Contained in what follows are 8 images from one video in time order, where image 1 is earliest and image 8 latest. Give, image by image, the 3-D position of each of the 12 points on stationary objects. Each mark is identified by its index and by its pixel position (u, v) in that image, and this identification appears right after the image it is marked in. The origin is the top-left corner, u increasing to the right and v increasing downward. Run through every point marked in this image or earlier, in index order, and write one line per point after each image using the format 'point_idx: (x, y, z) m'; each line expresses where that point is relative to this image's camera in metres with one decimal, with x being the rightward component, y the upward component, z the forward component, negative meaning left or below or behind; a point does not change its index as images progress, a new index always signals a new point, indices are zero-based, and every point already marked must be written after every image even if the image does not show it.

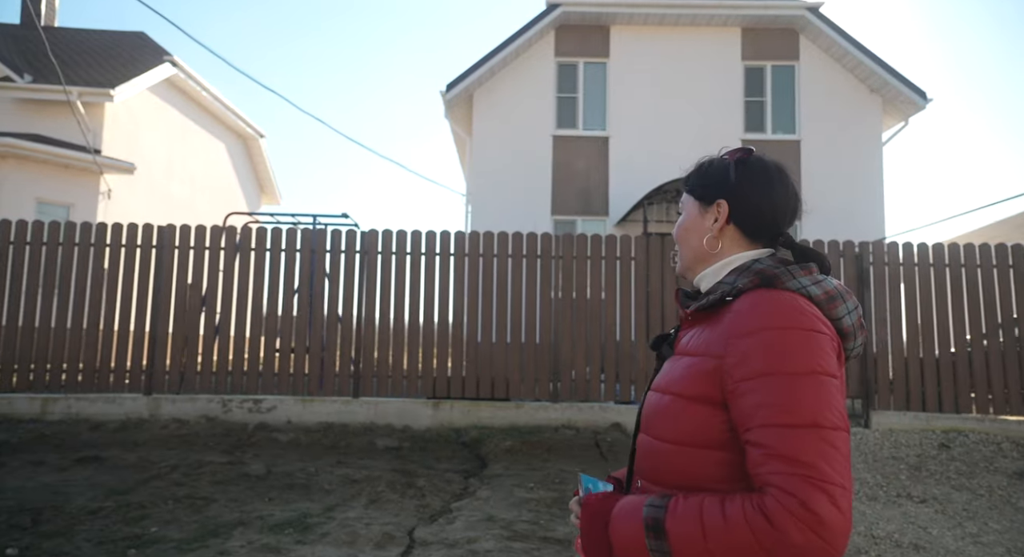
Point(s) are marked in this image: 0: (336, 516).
0: (-1.2, -1.6, +3.9) m
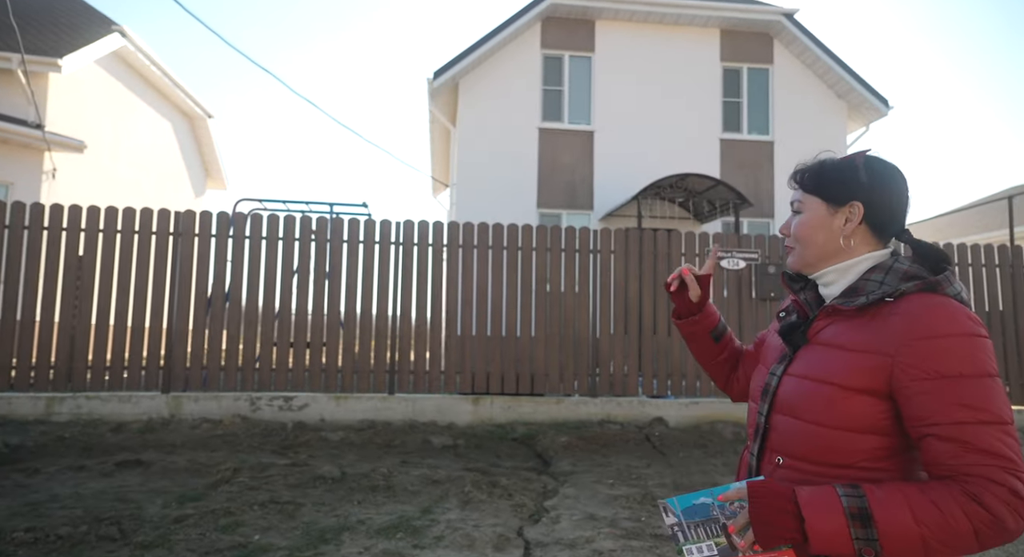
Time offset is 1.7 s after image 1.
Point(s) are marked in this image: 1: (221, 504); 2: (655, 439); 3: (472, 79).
0: (-0.5, -1.6, +3.8) m
1: (-2.0, -1.5, +3.9) m
2: (+1.5, -1.7, +6.1) m
3: (-1.1, +4.8, +13.7) m
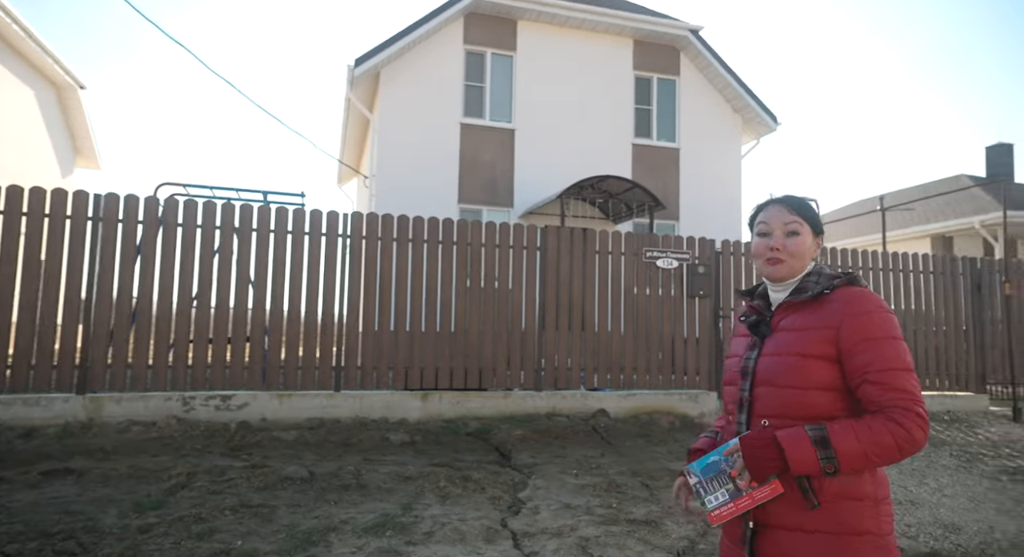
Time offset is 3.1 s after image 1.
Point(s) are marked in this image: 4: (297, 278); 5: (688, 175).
0: (-0.6, -1.6, +3.8) m
1: (-2.1, -1.5, +3.6) m
2: (+1.0, -1.7, +6.4) m
3: (-2.8, +4.9, +13.4) m
4: (-2.5, 0.0, +6.6) m
5: (+4.4, +2.7, +14.8) m
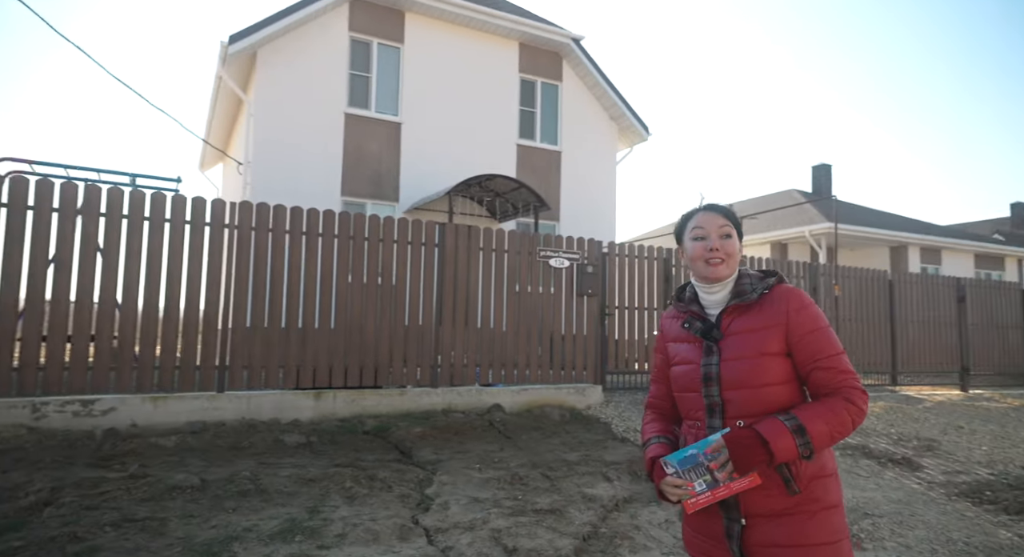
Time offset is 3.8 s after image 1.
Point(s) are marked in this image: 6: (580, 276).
0: (-1.2, -1.5, +3.7) m
1: (-2.6, -1.4, +3.2) m
2: (-0.2, -1.7, +6.6) m
3: (-5.2, +5.1, +12.6) m
4: (-3.6, +0.1, +6.0) m
5: (+1.5, +2.7, +15.4) m
6: (+1.0, 0.0, +8.6) m
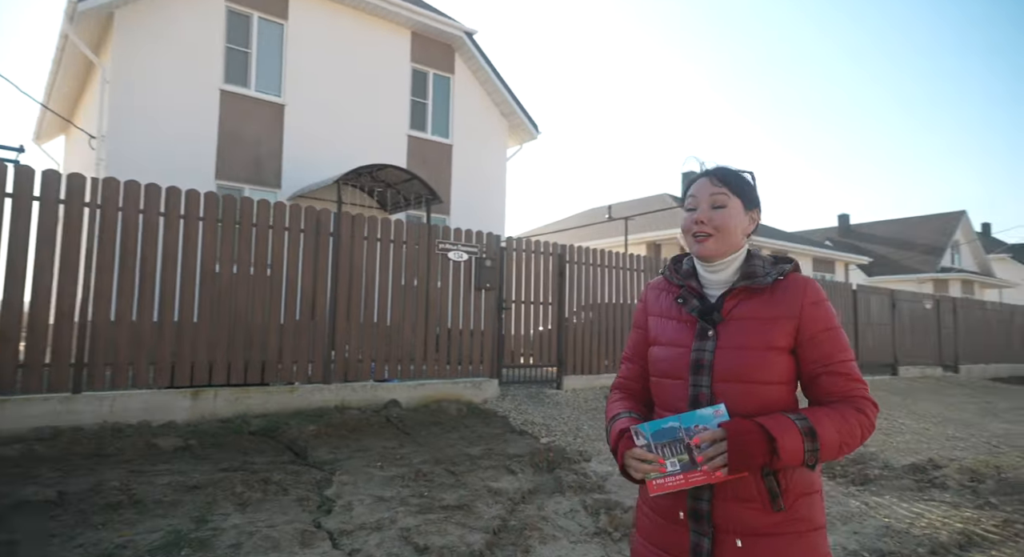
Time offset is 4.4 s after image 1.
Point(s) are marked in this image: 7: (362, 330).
0: (-1.7, -1.5, +3.4) m
1: (-3.0, -1.3, +2.7) m
2: (-1.3, -1.6, +6.4) m
3: (-7.3, +5.3, +11.3) m
4: (-4.5, +0.2, +5.2) m
5: (-1.4, +2.8, +15.4) m
6: (-0.5, +0.1, +8.6) m
7: (-1.9, -0.7, +7.4) m
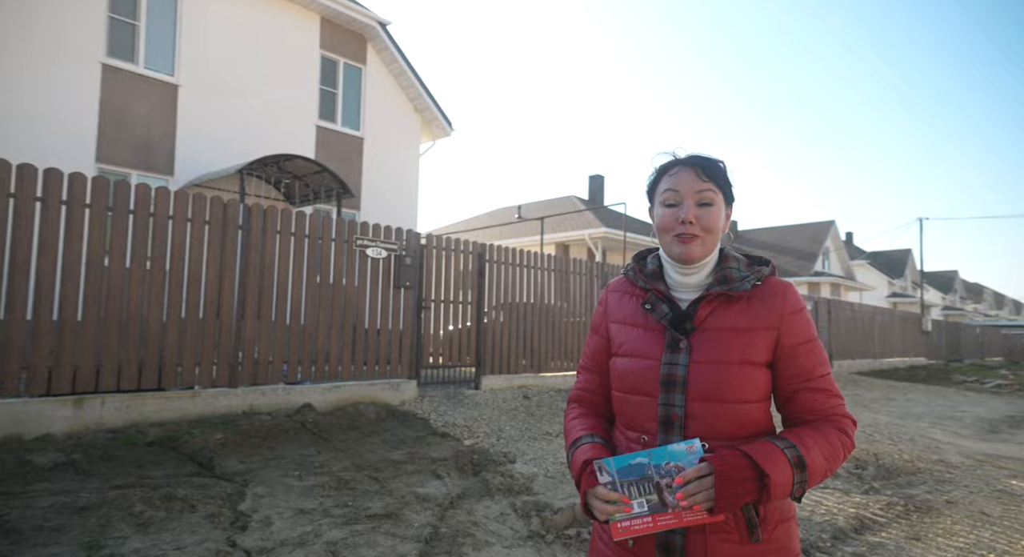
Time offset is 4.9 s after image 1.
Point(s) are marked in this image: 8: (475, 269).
0: (-2.1, -1.4, +3.0) m
1: (-3.2, -1.3, +2.1) m
2: (-2.1, -1.6, +6.1) m
3: (-8.7, +5.5, +10.0) m
4: (-5.1, +0.3, +4.4) m
5: (-3.5, +2.9, +14.9) m
6: (-1.7, +0.1, +8.3) m
7: (-2.9, -0.6, +6.9) m
8: (-0.6, +0.2, +9.7) m
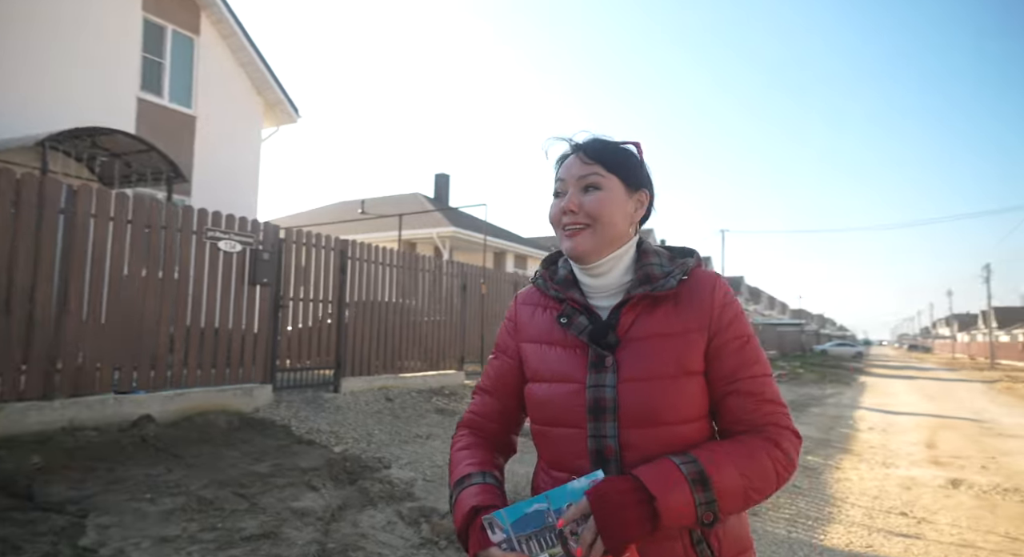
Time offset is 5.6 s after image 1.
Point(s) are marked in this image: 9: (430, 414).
0: (-2.5, -1.4, +2.4) m
1: (-3.4, -1.2, +1.2) m
2: (-3.4, -1.5, +5.4) m
3: (-10.5, +5.7, +7.5) m
4: (-5.7, +0.4, +2.9) m
5: (-6.9, +3.0, +13.6) m
6: (-3.4, +0.2, +7.7) m
7: (-4.3, -0.5, +6.0) m
8: (-2.8, +0.2, +9.2) m
9: (-1.3, -2.2, +9.1) m
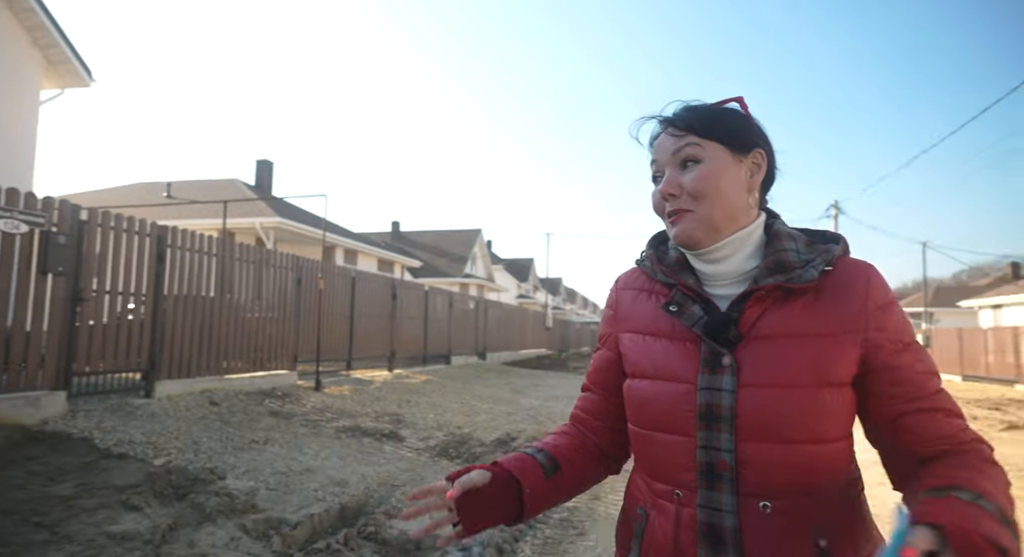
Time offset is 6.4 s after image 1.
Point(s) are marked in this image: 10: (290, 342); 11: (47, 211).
0: (-2.9, -1.3, +1.7) m
1: (-3.4, -1.1, +0.3) m
2: (-4.5, -1.4, +4.2) m
3: (-11.8, +6.0, +4.3) m
4: (-6.1, +0.6, +1.3) m
5: (-10.1, +3.3, +11.1) m
6: (-5.2, +0.3, +6.4) m
7: (-5.6, -0.4, +4.6) m
8: (-5.0, +0.3, +8.1) m
9: (-3.6, -2.1, +8.4) m
10: (-4.4, -1.3, +11.4) m
11: (-5.3, +0.8, +6.6) m
